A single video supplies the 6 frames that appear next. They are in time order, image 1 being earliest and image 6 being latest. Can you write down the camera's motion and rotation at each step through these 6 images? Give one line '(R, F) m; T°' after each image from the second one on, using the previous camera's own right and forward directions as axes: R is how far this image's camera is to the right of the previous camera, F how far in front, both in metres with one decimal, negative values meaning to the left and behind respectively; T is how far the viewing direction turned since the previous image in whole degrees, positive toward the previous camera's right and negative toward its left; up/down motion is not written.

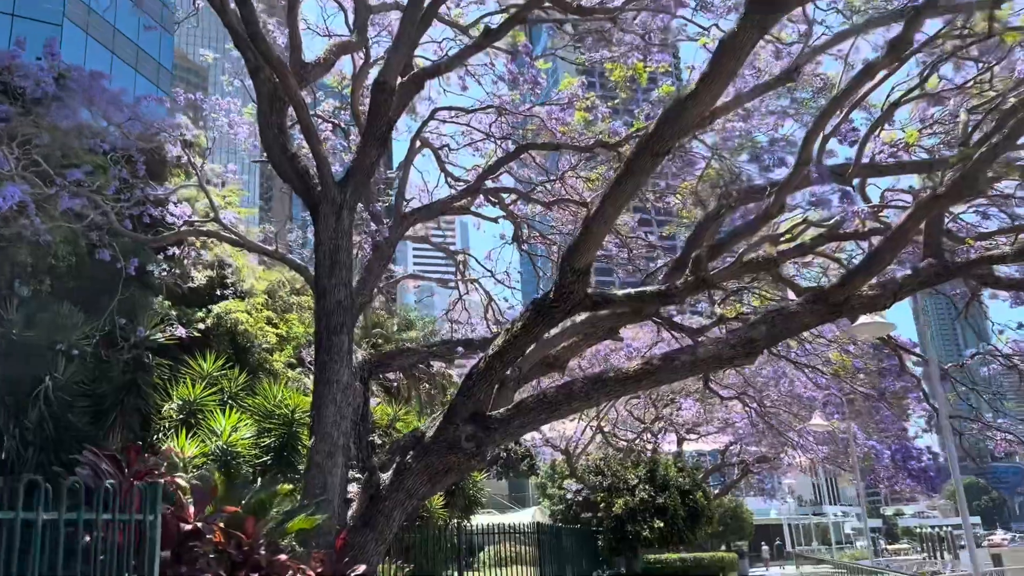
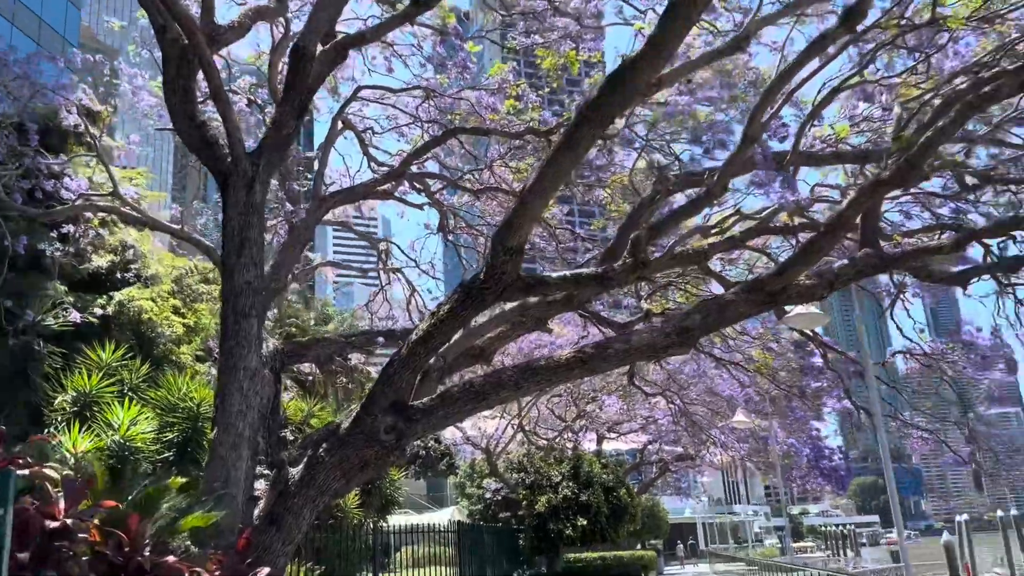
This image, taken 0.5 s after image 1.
(0.0, +0.3) m; +5°
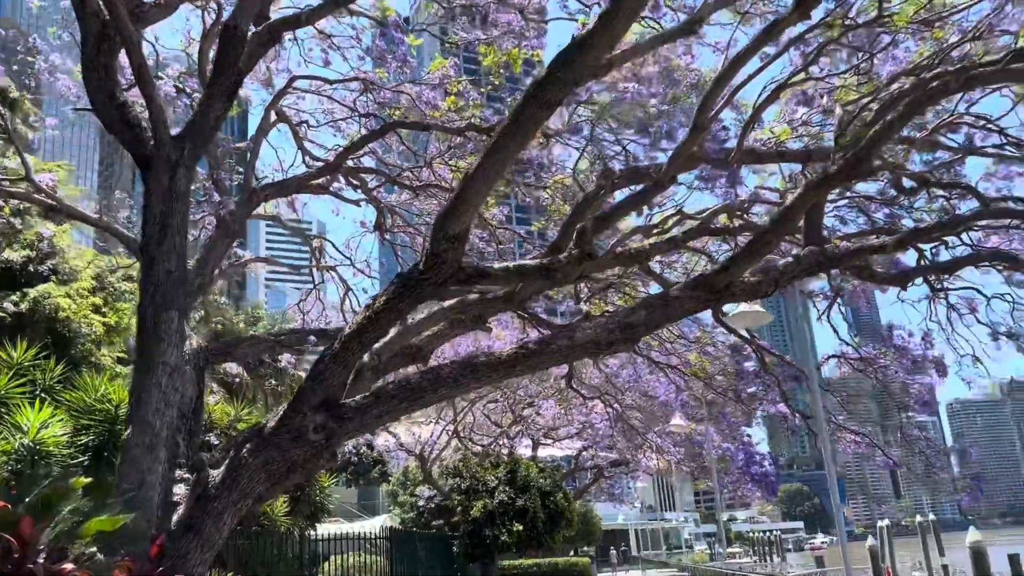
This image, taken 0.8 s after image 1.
(0.0, +0.2) m; +4°
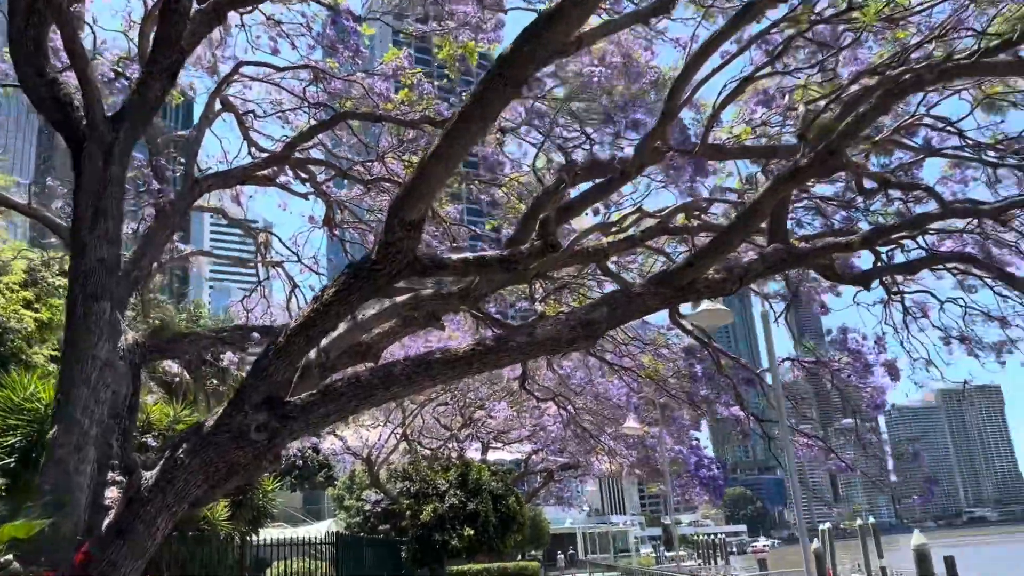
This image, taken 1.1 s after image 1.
(0.0, +0.2) m; +3°
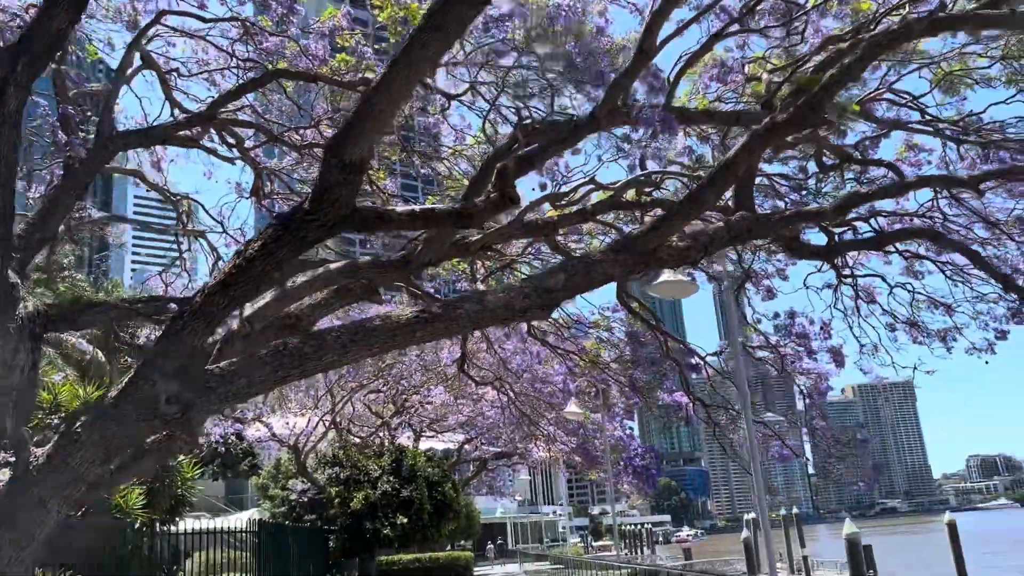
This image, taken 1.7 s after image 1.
(-0.1, +0.4) m; +5°
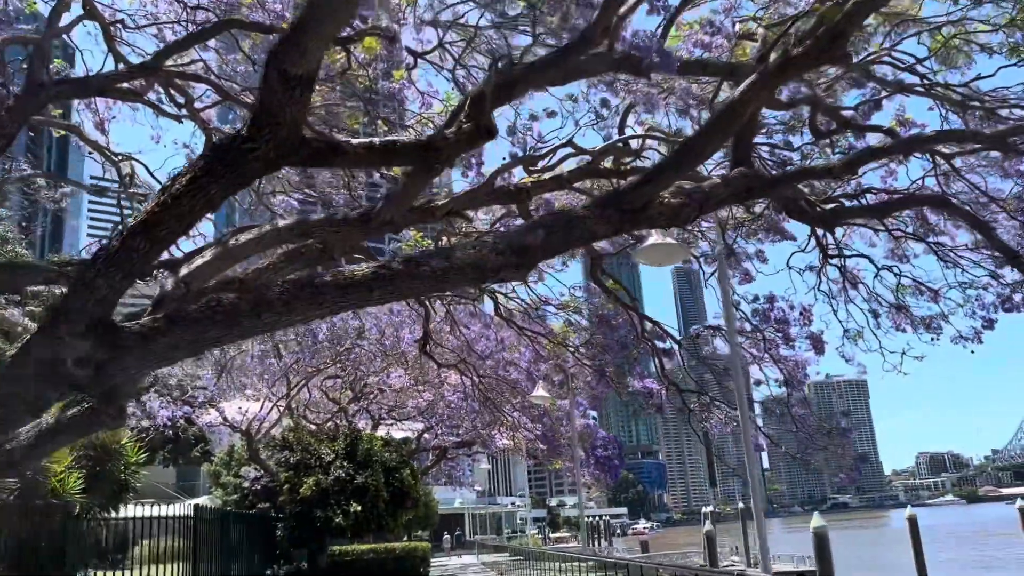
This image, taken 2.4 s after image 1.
(0.0, +0.5) m; +3°
